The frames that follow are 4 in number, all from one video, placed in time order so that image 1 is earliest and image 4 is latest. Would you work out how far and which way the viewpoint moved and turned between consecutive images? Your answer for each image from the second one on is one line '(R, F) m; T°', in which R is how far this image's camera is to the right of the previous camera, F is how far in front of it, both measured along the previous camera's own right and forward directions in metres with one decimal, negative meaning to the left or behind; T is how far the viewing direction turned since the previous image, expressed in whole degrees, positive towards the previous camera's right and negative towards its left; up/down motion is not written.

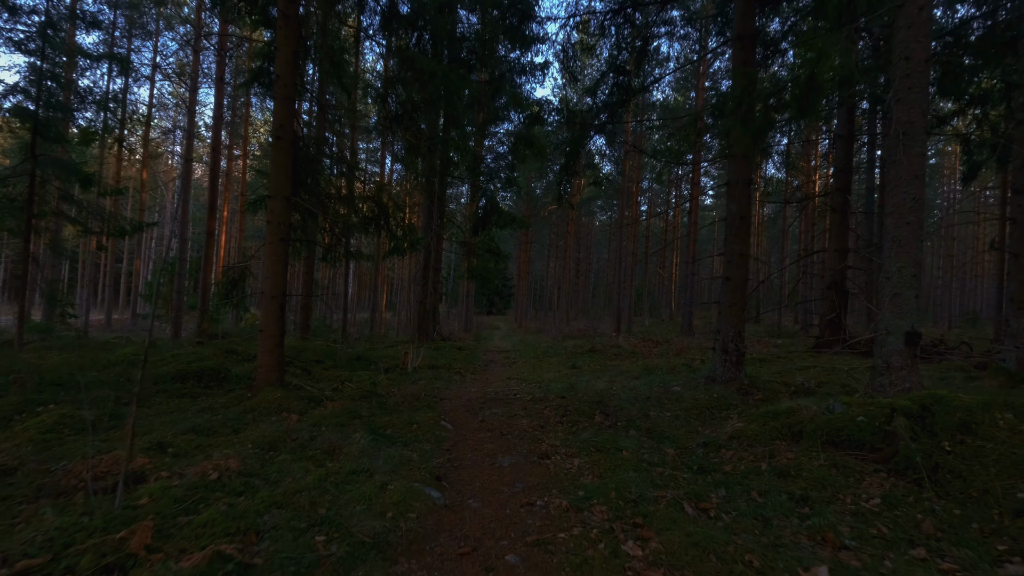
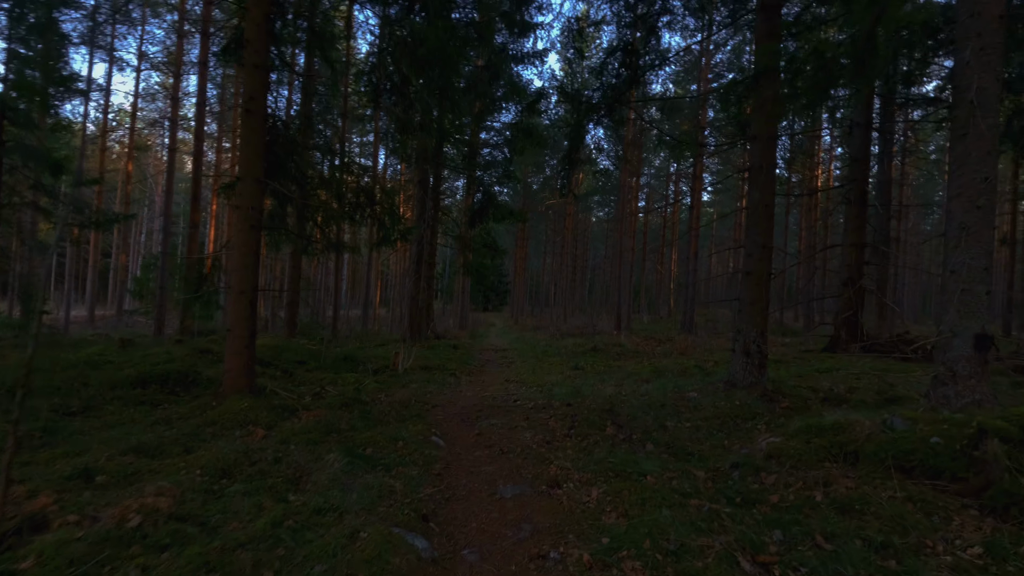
(-0.1, +0.8) m; 0°
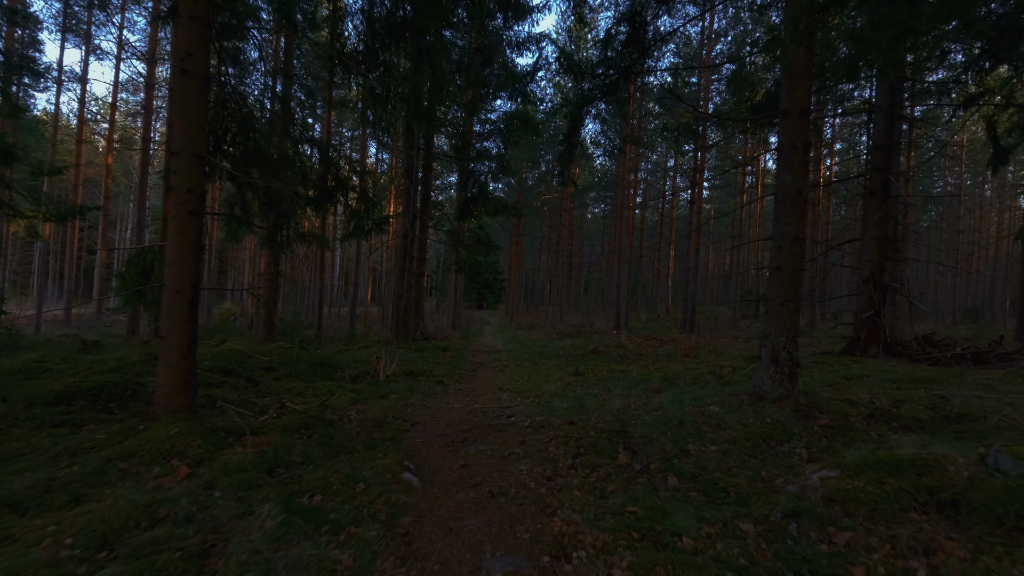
(0.0, +1.0) m; +1°
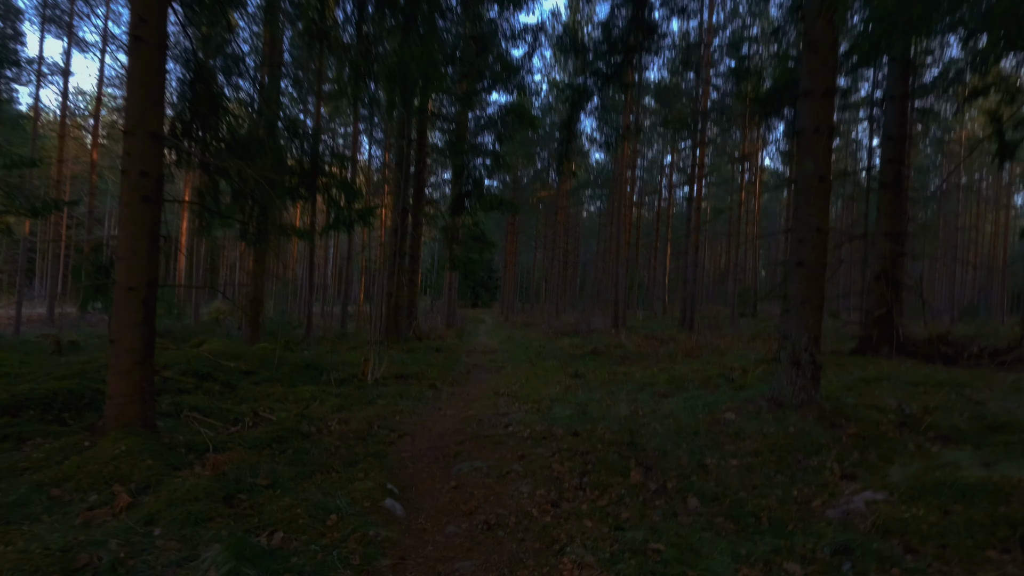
(0.0, +0.5) m; +1°
